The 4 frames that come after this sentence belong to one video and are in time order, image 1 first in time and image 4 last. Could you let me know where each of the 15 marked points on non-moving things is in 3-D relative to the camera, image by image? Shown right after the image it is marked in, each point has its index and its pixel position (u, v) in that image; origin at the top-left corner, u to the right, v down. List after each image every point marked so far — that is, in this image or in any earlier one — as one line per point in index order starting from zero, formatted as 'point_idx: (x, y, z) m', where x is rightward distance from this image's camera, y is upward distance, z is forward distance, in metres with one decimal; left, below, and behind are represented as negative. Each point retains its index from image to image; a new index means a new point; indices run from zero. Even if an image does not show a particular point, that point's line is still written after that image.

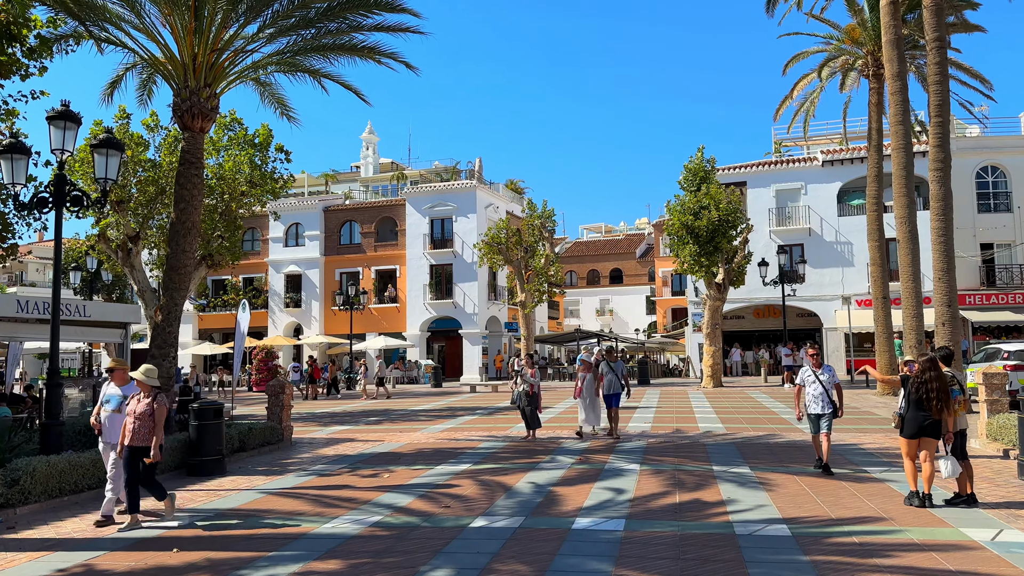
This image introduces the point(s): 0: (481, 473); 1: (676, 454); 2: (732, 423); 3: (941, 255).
0: (-0.4, -2.3, +9.9) m
1: (+2.3, -2.4, +11.3) m
2: (+4.2, -2.6, +15.4) m
3: (+9.4, +0.7, +17.7) m
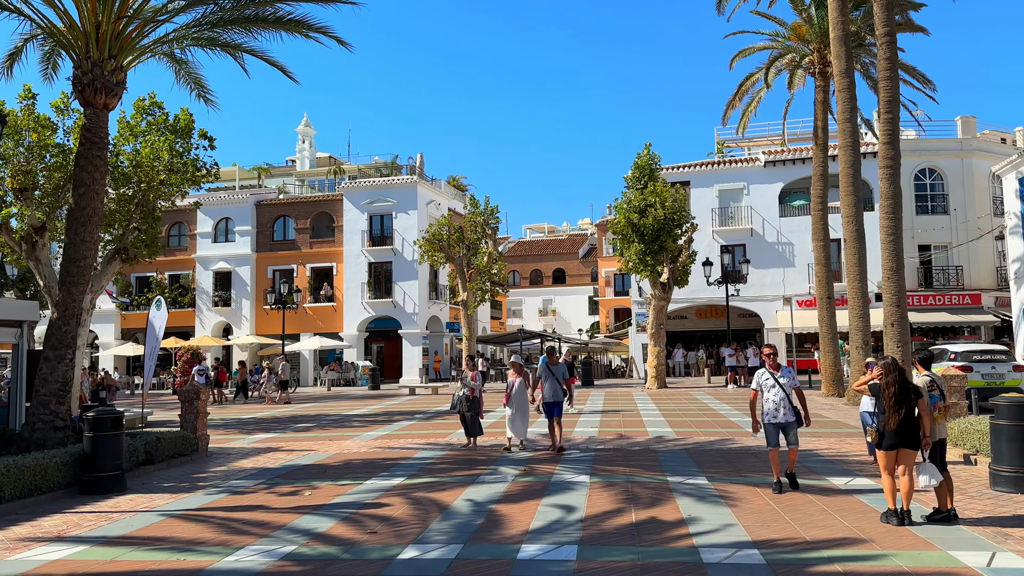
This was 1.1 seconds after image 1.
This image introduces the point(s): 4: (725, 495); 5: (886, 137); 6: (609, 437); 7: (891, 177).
0: (-1.1, -2.2, +8.9) m
1: (+1.5, -2.3, +10.5) m
2: (+3.1, -2.6, +14.8) m
3: (+8.2, +0.7, +17.4) m
4: (+2.2, -2.1, +8.2) m
5: (+8.2, +3.3, +17.6) m
6: (+1.6, -2.5, +13.6) m
7: (+8.3, +2.4, +17.5) m
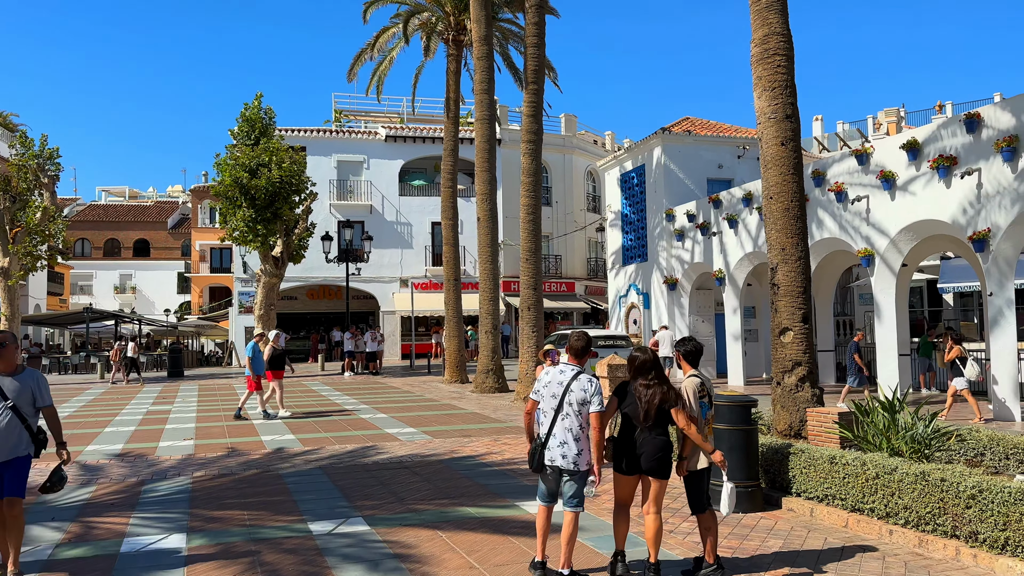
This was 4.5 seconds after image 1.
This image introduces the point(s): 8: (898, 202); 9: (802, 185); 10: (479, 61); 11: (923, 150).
0: (-4.0, -1.9, +4.6) m
1: (-2.4, -1.9, +7.3) m
2: (-3.0, -2.1, +11.8) m
3: (+0.3, +1.1, +16.5) m
4: (-0.7, -1.8, +5.6) m
5: (+0.4, +3.7, +16.6) m
6: (-3.8, -2.1, +10.0) m
7: (+0.4, +2.8, +16.6) m
8: (+7.0, +1.6, +14.7) m
9: (+3.3, +1.2, +9.1) m
10: (-0.8, +5.5, +19.4) m
11: (+7.2, +2.4, +14.0) m
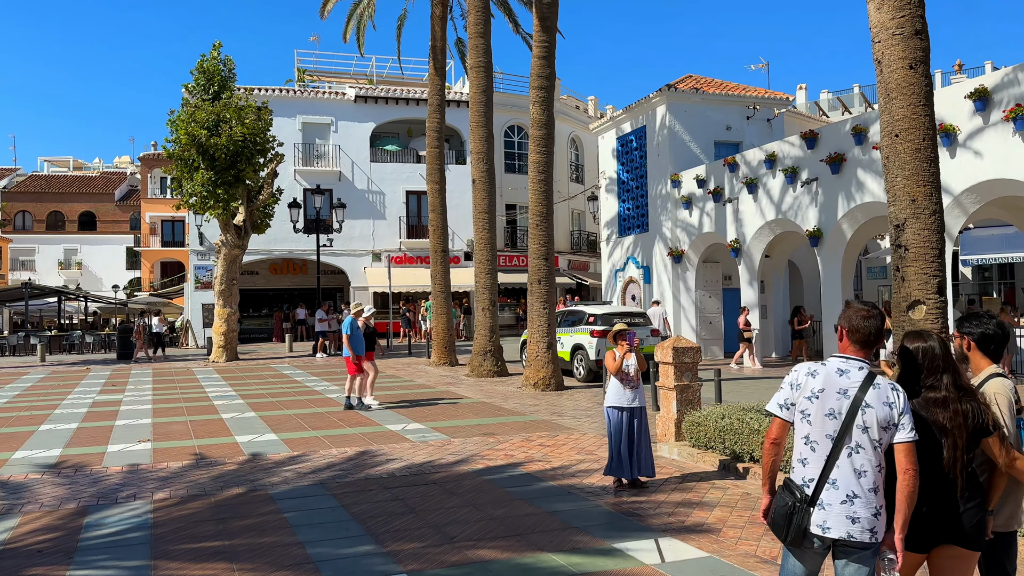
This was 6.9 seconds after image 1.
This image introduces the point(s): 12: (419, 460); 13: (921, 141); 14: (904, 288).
0: (-3.2, -1.7, +2.4) m
1: (-1.8, -1.7, +5.2) m
2: (-2.7, -1.7, +9.6) m
3: (+0.4, +1.6, +14.4) m
4: (0.0, -1.6, +3.6) m
5: (+0.5, +4.2, +14.4) m
6: (-3.3, -1.7, +7.9) m
7: (+0.5, +3.3, +14.5) m
8: (+7.2, +2.1, +13.0) m
9: (+3.8, +1.5, +7.2) m
10: (-0.8, +6.1, +17.2) m
11: (+7.4, +2.9, +12.3) m
12: (-0.9, -1.7, +8.0) m
13: (+3.6, +1.3, +7.1) m
14: (+3.5, 0.0, +7.1) m
